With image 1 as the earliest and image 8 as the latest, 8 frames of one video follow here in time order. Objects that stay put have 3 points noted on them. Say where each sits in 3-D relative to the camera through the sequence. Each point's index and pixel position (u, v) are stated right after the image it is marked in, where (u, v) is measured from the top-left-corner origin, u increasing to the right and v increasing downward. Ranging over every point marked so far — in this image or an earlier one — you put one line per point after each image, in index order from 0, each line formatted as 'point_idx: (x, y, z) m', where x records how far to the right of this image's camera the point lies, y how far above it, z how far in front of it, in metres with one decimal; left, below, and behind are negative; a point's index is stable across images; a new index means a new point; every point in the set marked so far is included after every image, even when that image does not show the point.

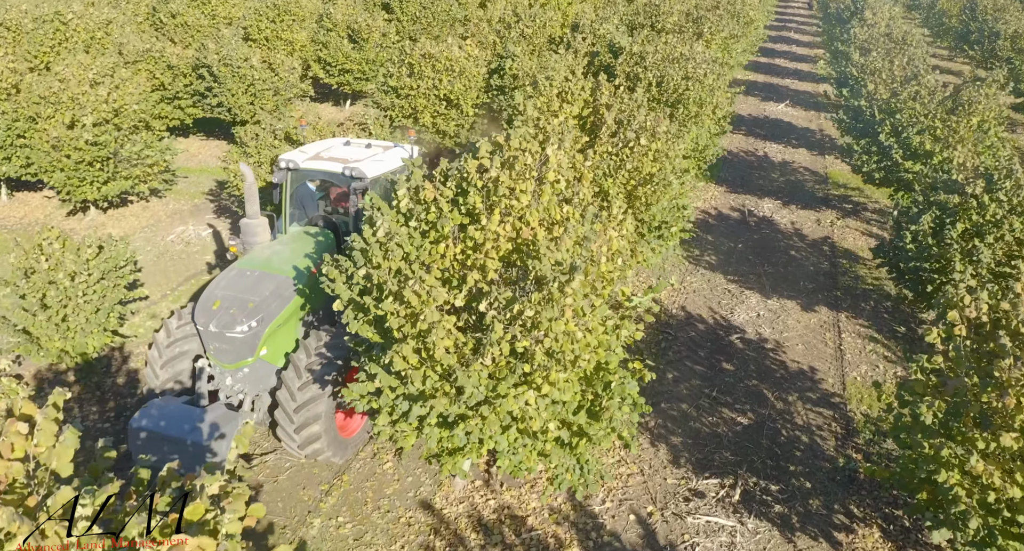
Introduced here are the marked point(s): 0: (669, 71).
0: (+3.3, +4.4, +14.8) m
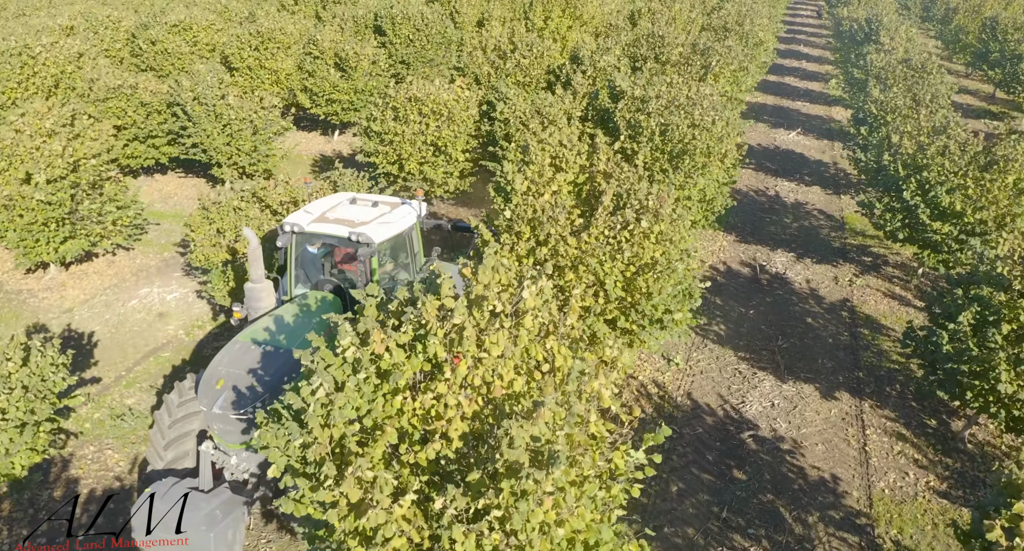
0: (+3.2, +3.1, +13.6) m
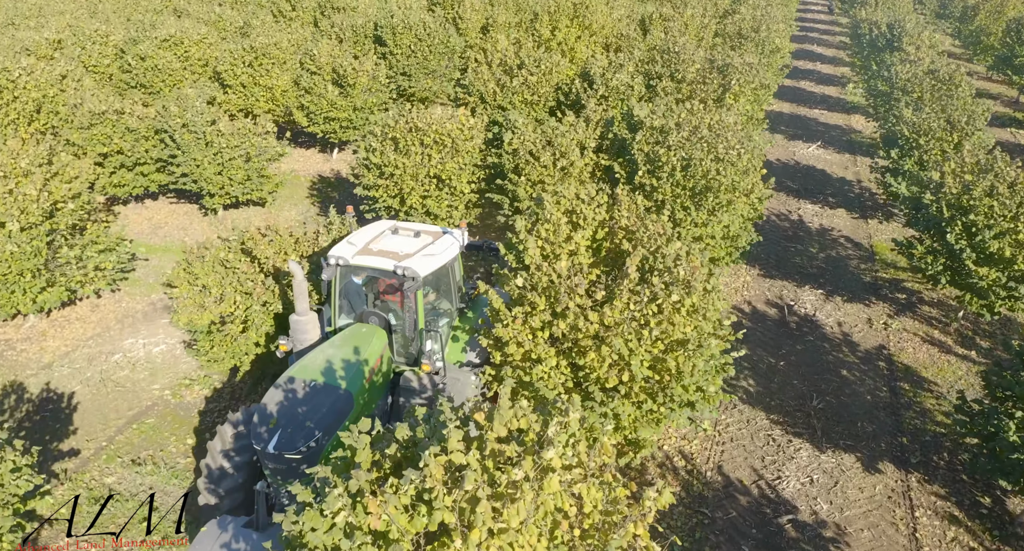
0: (+3.3, +2.3, +12.6) m
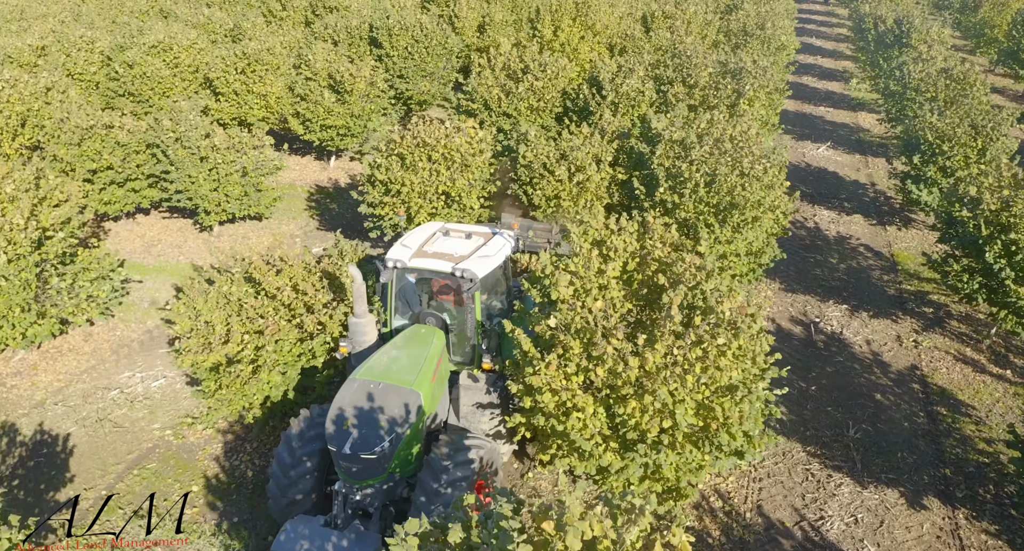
0: (+3.6, +1.9, +12.0) m
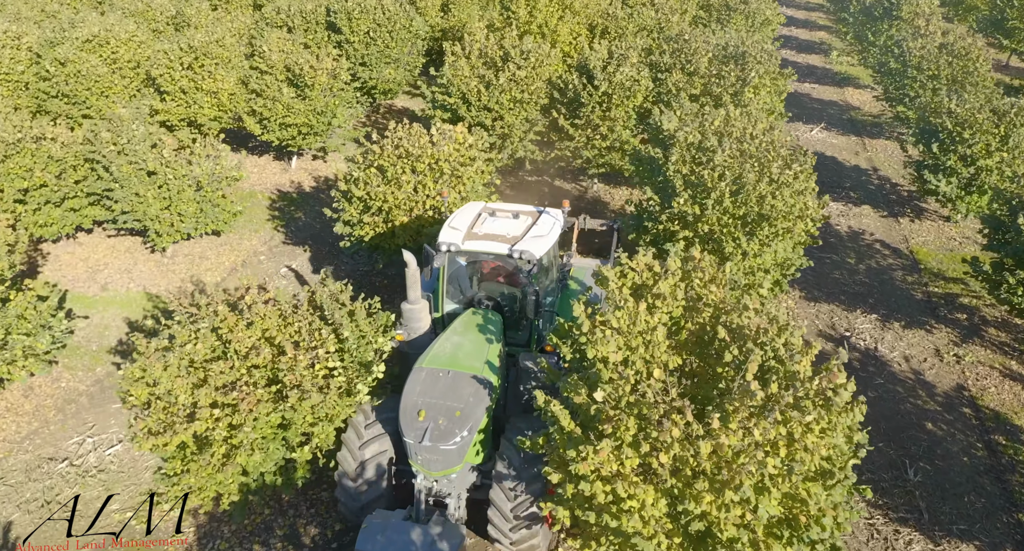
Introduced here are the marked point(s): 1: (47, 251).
0: (+3.6, +1.6, +10.7) m
1: (-10.2, +0.5, +15.2) m
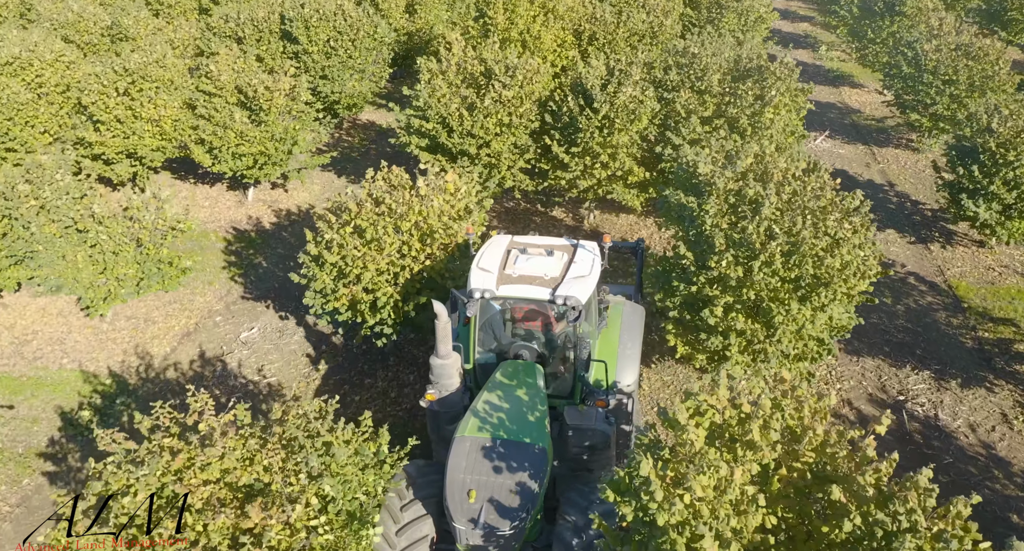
0: (+3.7, +0.6, +9.0) m
1: (-10.2, -0.9, +12.9) m
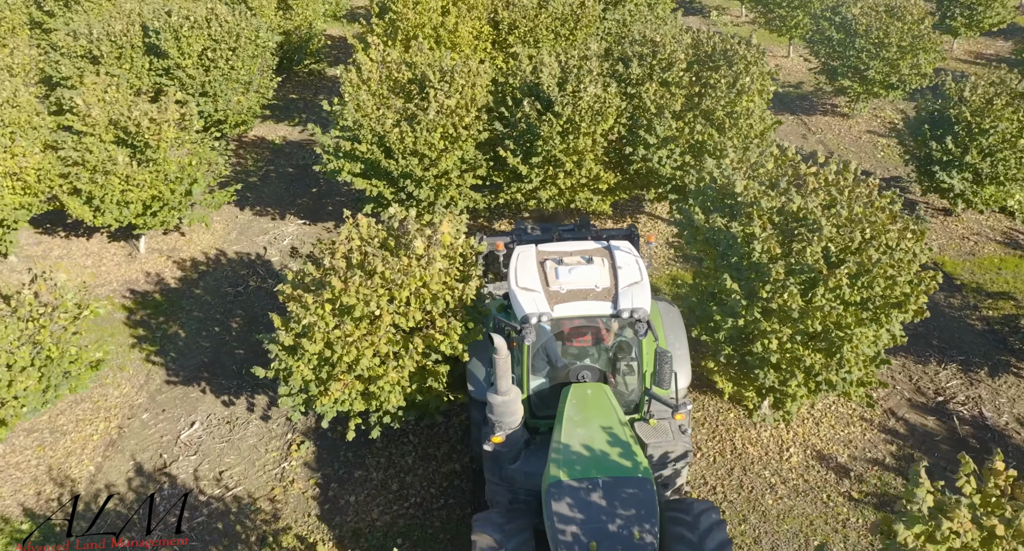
0: (+4.0, +0.3, +8.0) m
1: (-10.1, -2.9, +9.7) m
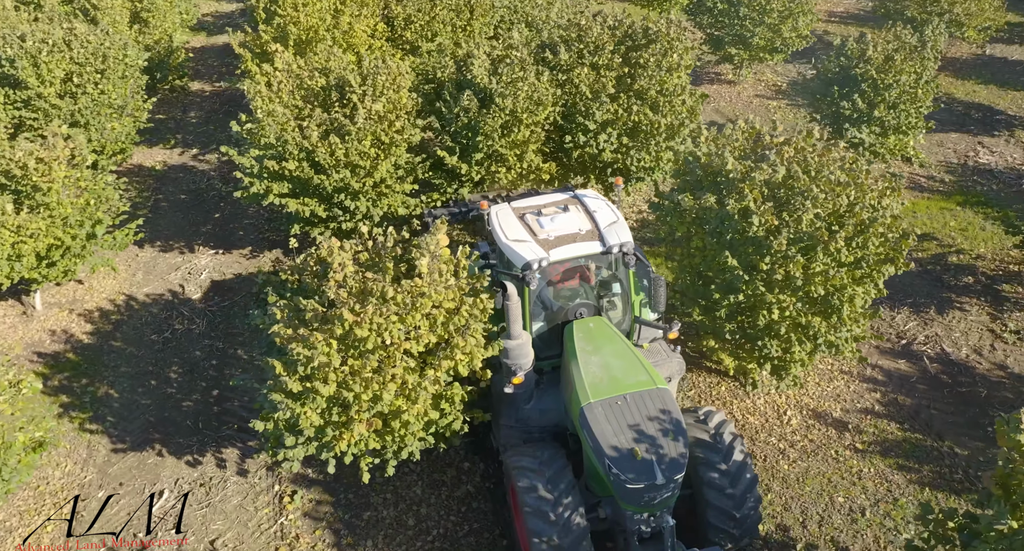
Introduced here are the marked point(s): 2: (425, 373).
0: (+3.9, +0.8, +8.3) m
1: (-9.7, -4.3, +7.8) m
2: (-1.1, -1.1, +7.7) m
